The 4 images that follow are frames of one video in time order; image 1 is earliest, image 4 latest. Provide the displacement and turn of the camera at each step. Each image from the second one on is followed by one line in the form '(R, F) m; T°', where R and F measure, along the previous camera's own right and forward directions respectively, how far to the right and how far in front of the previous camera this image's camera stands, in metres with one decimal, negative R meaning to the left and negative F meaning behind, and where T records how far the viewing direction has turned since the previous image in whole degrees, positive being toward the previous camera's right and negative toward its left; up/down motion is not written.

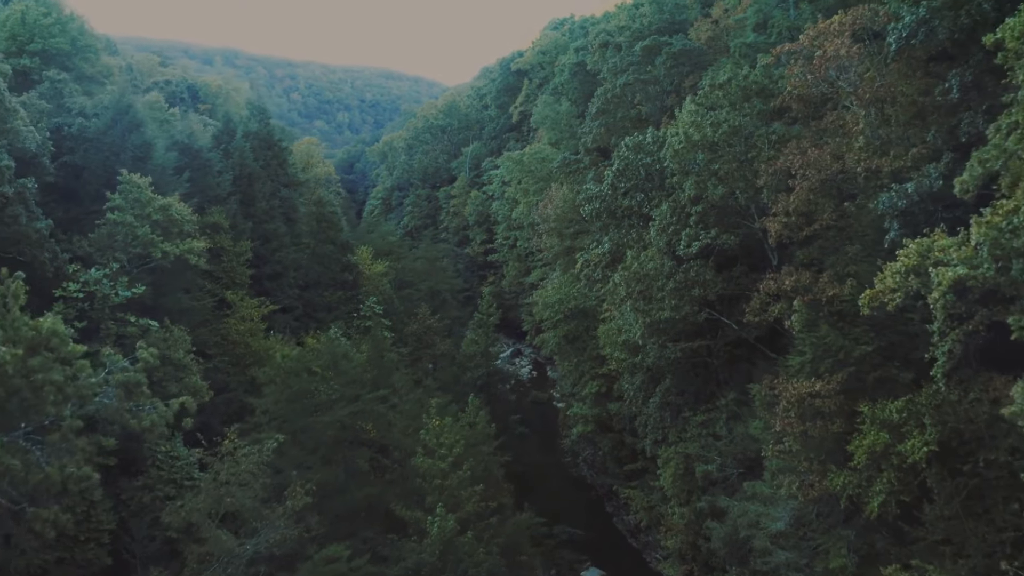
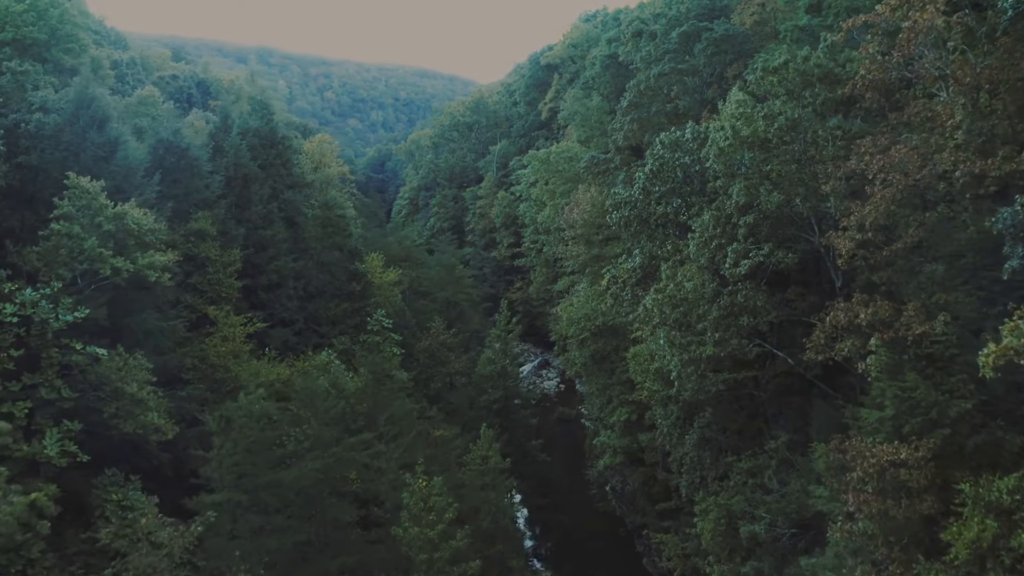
(+0.4, +2.8) m; -2°
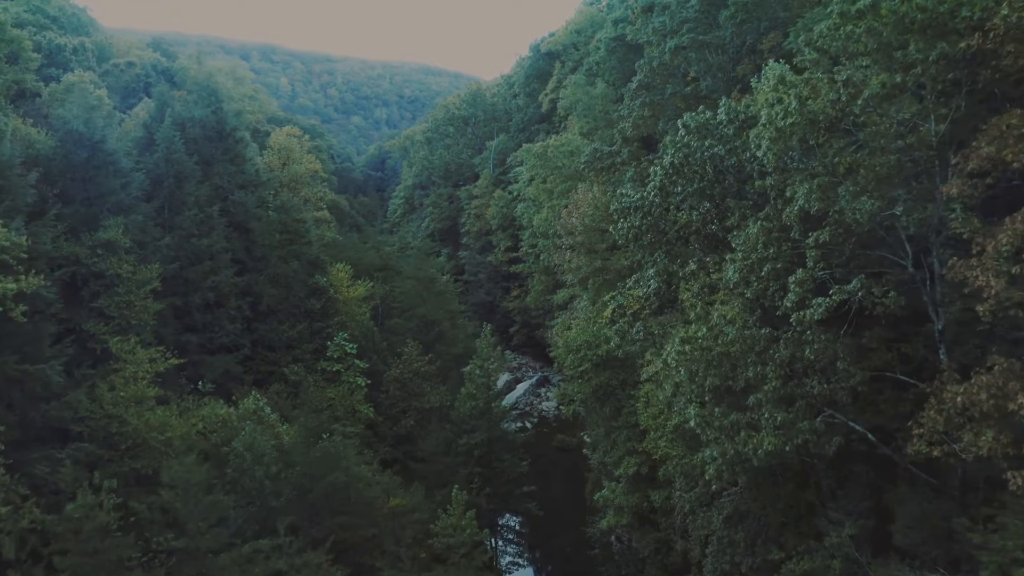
(+0.4, +4.4) m; 0°
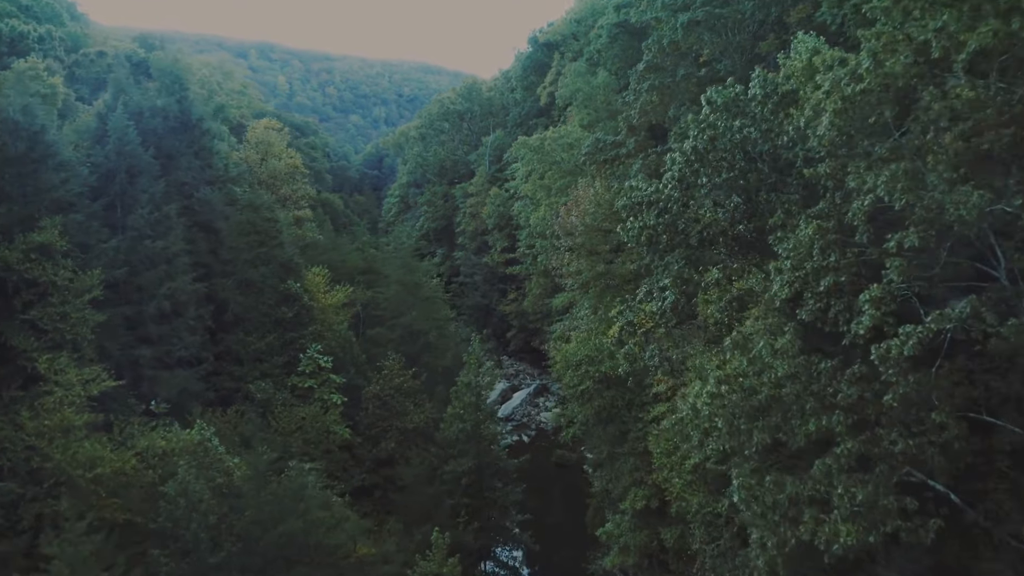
(+0.1, +2.3) m; 0°
